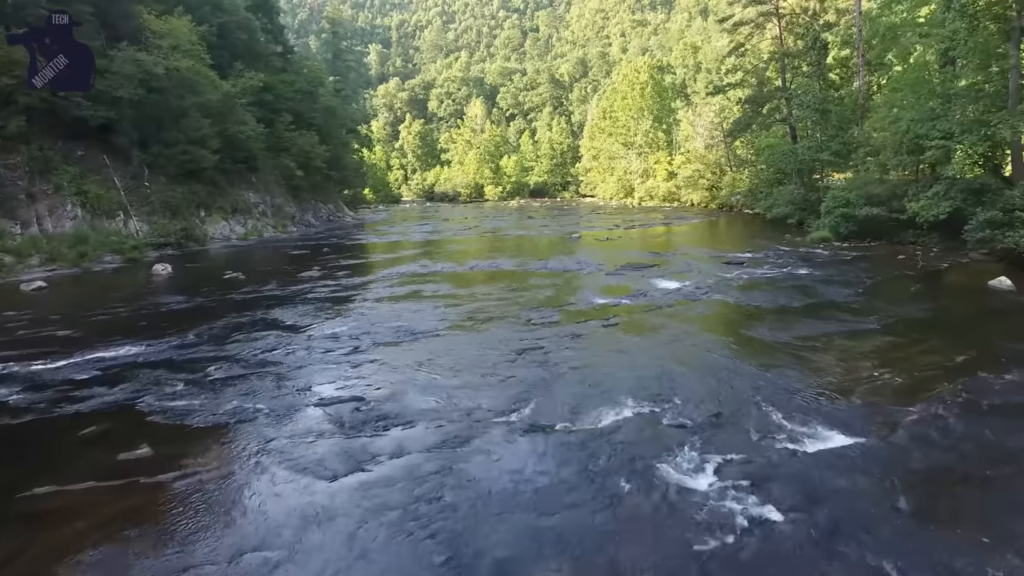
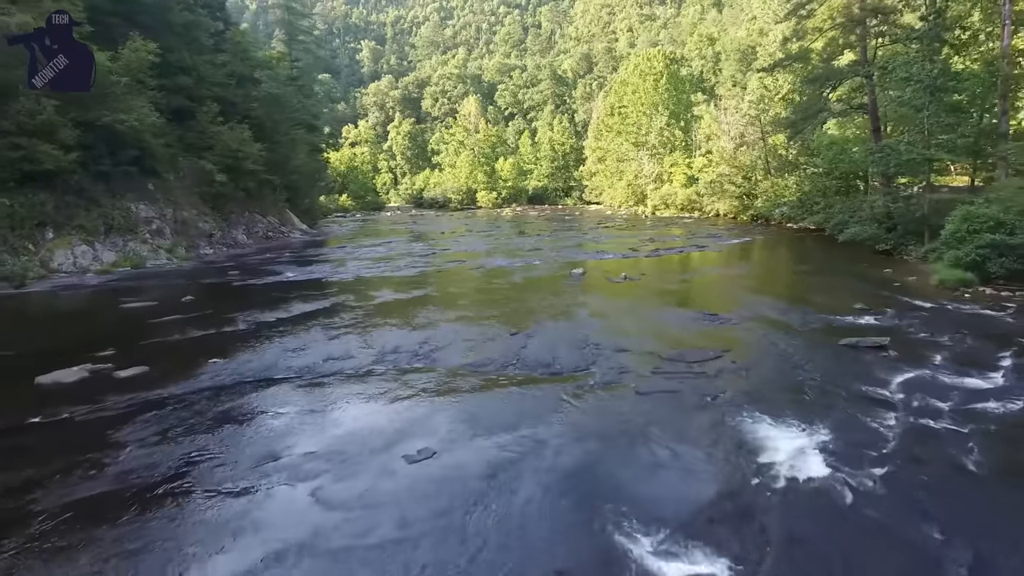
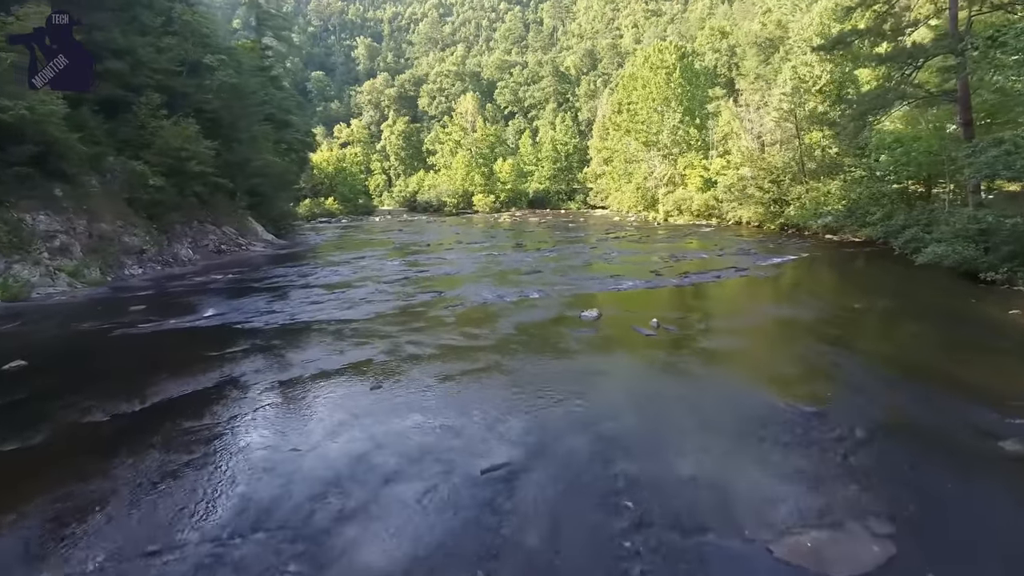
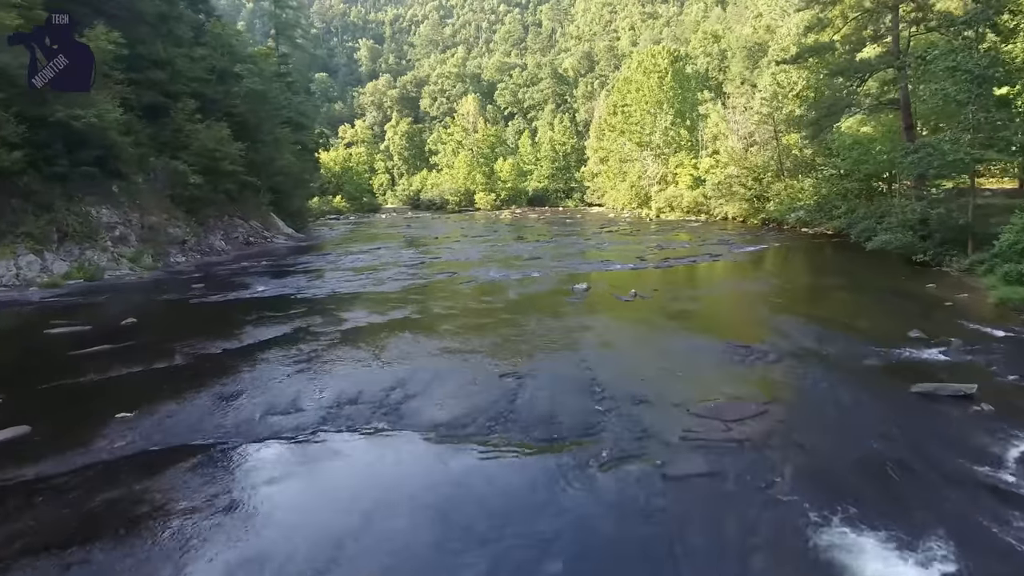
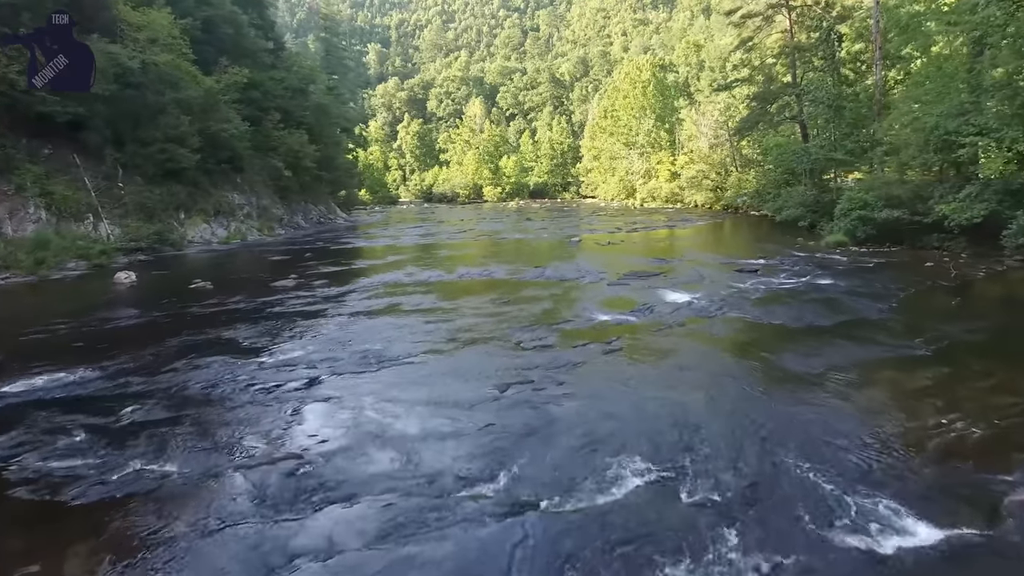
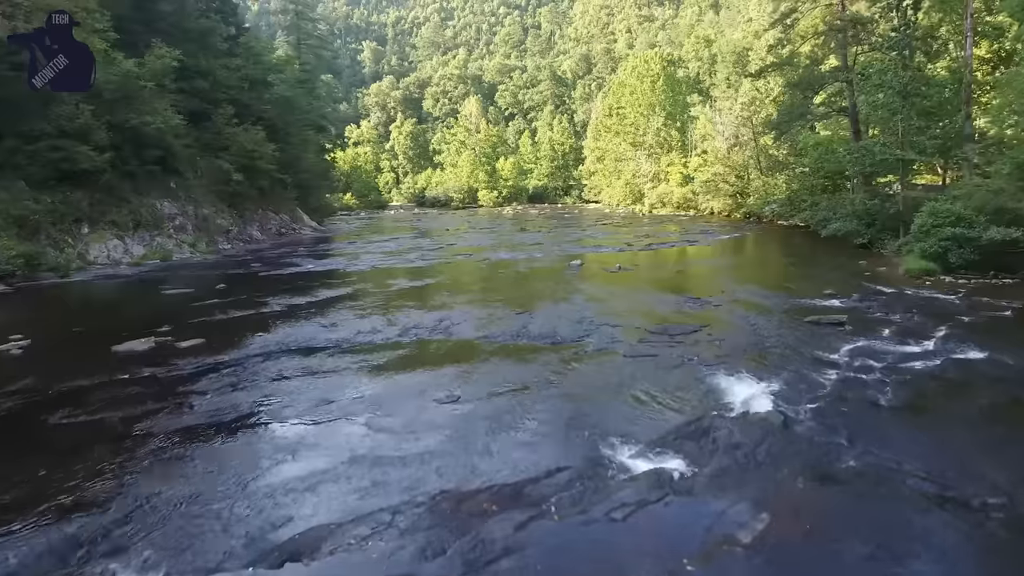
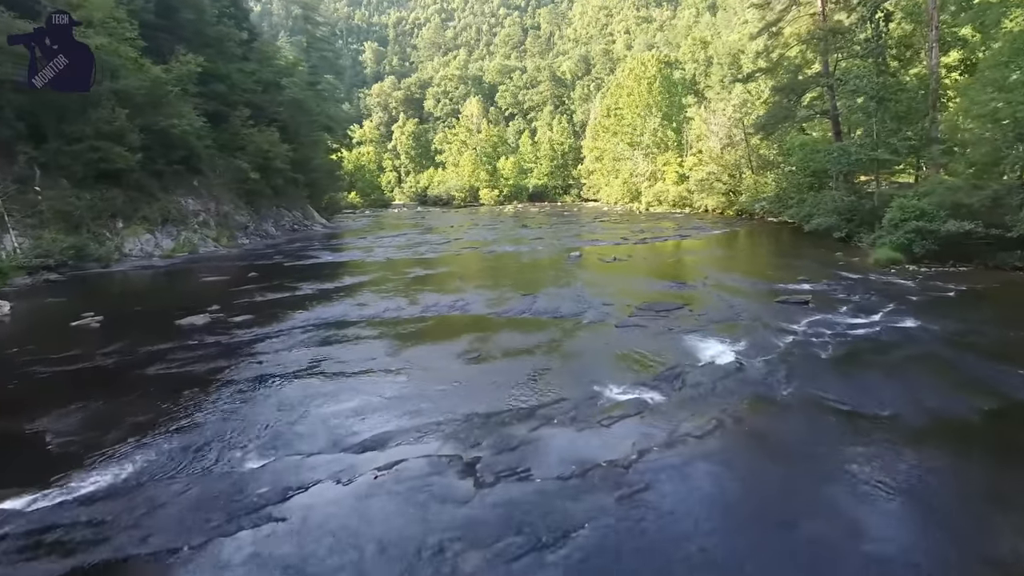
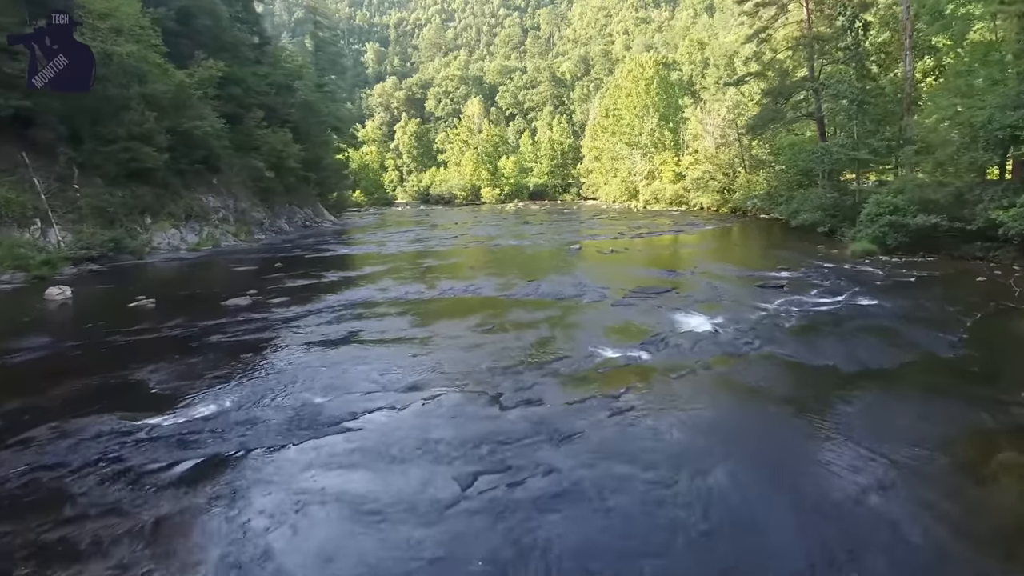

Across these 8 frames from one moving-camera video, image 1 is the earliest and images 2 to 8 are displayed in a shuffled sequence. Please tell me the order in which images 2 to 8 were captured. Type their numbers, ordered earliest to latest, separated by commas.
5, 8, 7, 6, 2, 4, 3
